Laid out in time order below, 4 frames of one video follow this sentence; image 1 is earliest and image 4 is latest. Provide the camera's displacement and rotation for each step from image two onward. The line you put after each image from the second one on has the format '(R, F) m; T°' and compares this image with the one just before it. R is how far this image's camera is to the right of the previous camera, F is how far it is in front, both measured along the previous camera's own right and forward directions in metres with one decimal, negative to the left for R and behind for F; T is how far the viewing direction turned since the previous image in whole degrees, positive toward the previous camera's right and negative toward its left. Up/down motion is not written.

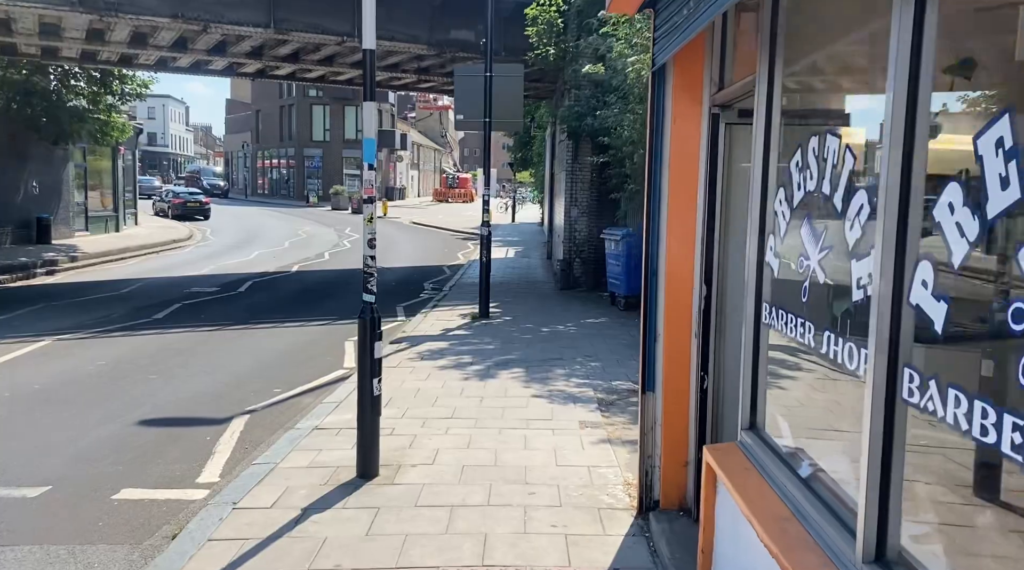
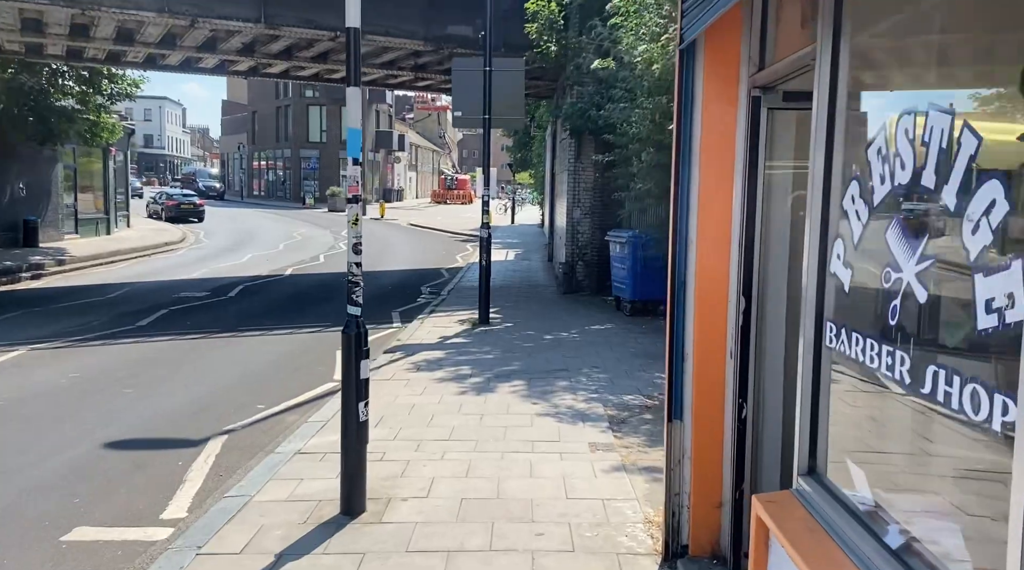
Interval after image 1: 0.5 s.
(0.0, +0.7) m; 0°
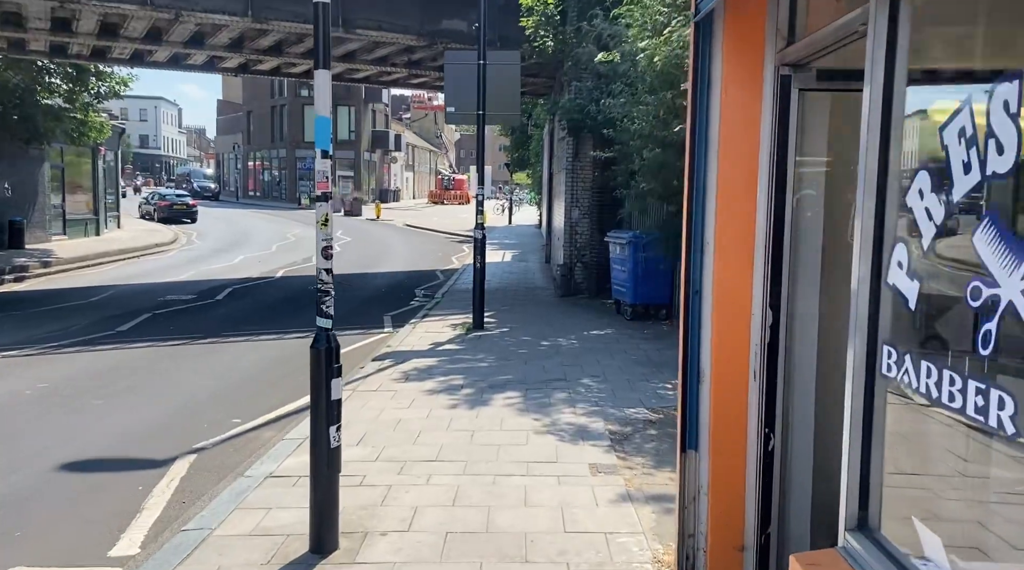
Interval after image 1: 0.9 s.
(0.0, +0.6) m; 0°
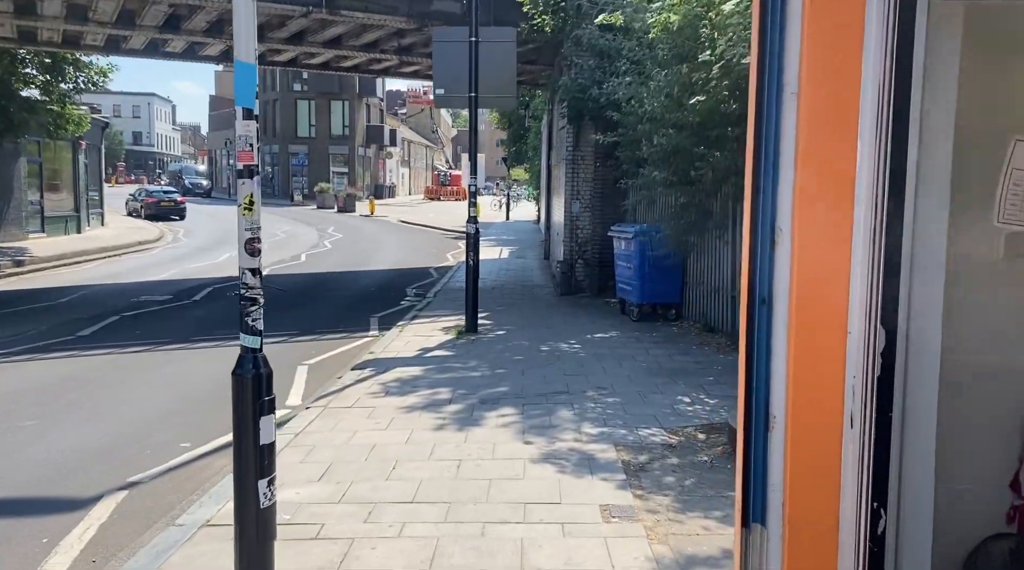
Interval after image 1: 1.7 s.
(0.0, +1.1) m; 0°
